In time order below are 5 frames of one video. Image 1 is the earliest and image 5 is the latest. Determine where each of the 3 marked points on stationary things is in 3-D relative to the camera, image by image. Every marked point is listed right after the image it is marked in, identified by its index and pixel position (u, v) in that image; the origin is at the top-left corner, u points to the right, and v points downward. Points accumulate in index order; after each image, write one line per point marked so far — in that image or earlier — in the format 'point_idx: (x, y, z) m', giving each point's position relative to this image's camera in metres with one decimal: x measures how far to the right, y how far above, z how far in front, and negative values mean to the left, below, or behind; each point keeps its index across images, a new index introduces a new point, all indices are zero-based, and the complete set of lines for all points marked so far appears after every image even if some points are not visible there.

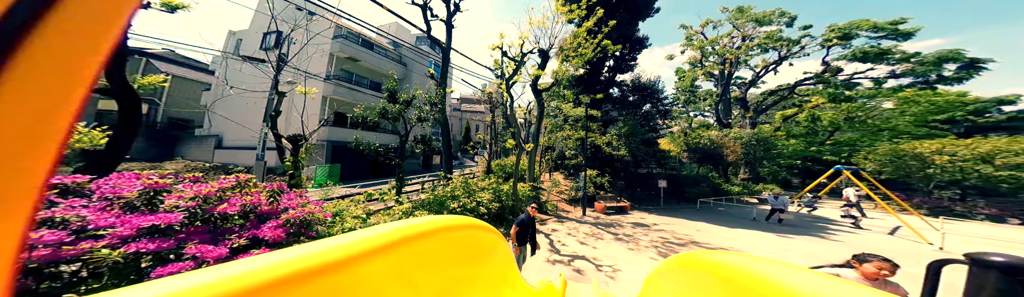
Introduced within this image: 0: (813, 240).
0: (+11.5, -3.5, +9.2) m
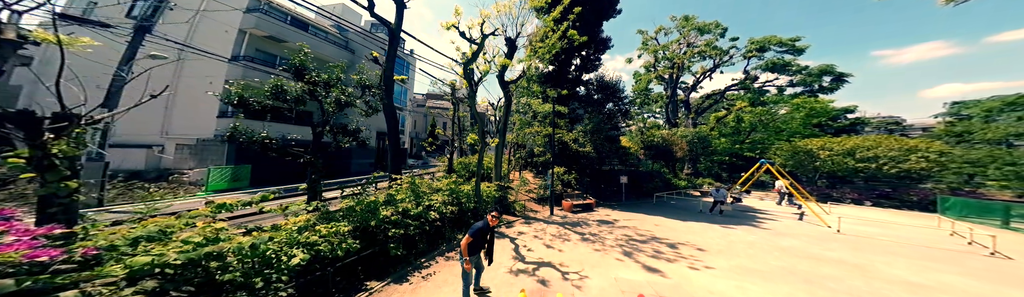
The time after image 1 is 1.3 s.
0: (+9.9, -3.4, +9.9) m
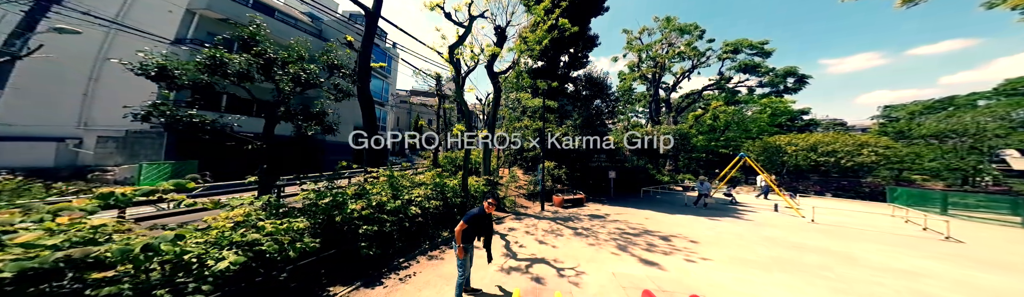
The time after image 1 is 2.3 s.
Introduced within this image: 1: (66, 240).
0: (+9.4, -3.0, +10.1) m
1: (-3.0, -0.6, +1.6) m
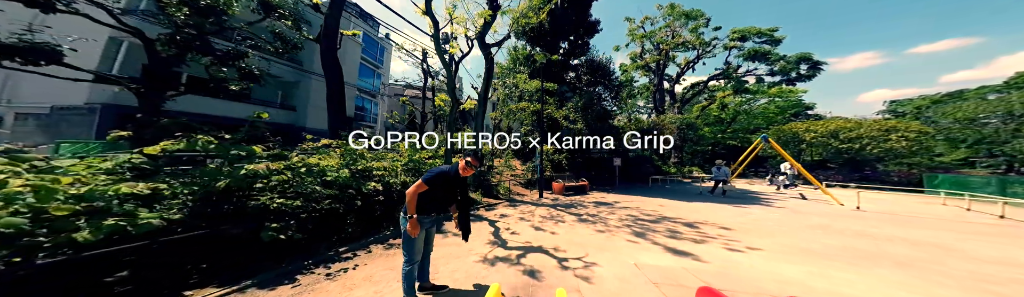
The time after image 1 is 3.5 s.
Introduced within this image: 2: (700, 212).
0: (+9.2, -2.2, +8.7) m
1: (-3.3, +0.1, +0.4) m
2: (+5.9, -2.0, +7.5) m
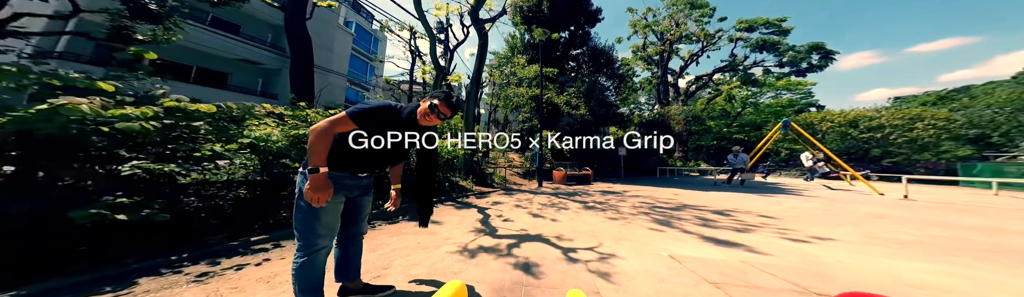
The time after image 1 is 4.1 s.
0: (+9.1, -1.5, +7.7) m
1: (-3.4, +0.7, -0.6) m
2: (+5.8, -1.4, +6.5) m
